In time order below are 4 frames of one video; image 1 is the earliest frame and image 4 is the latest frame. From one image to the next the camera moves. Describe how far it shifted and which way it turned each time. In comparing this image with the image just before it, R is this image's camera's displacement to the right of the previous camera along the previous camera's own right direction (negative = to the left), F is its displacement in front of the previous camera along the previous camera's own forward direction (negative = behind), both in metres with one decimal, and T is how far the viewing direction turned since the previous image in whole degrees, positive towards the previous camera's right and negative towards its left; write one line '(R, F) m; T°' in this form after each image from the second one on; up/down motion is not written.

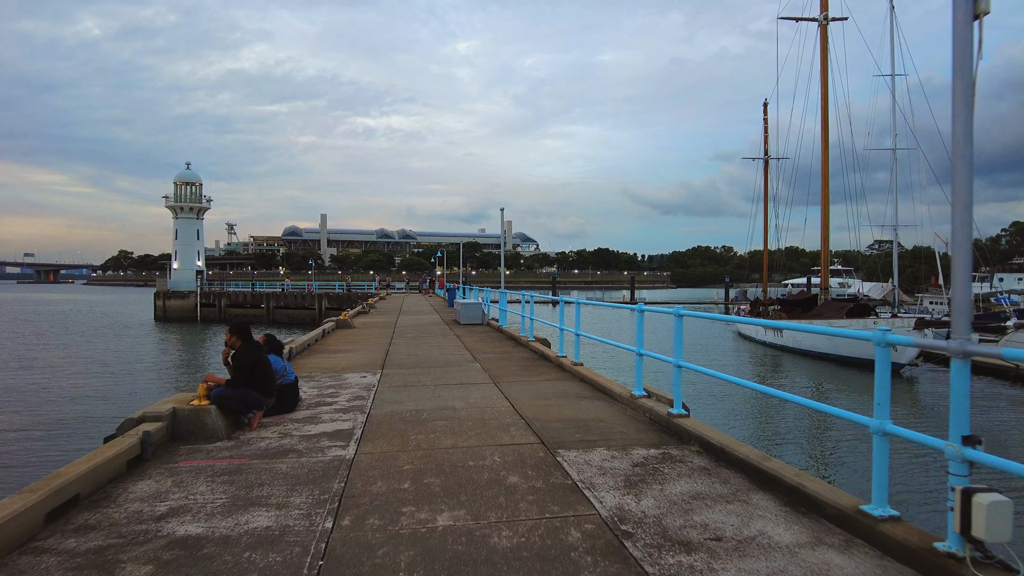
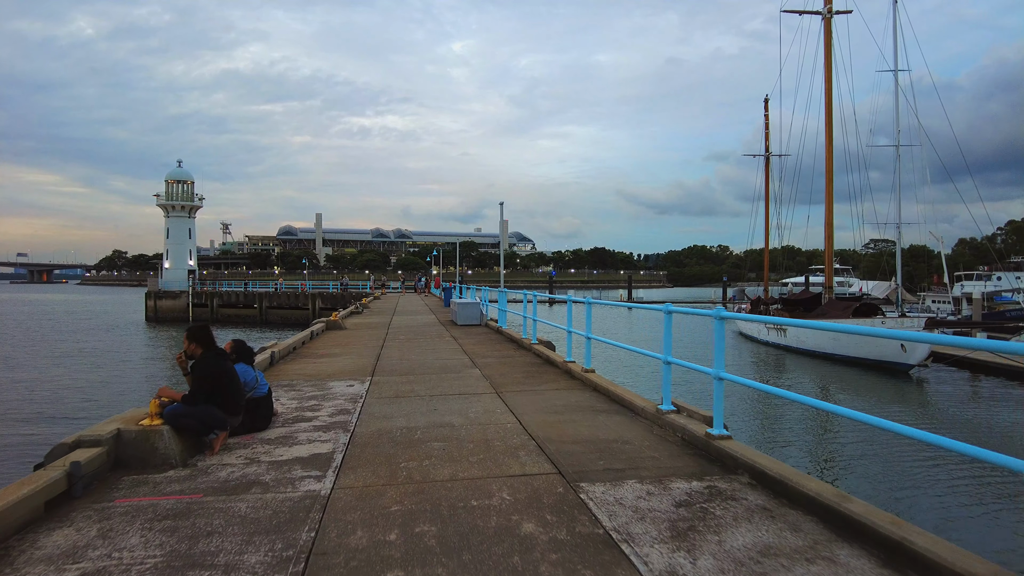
(-0.1, +0.9) m; 0°
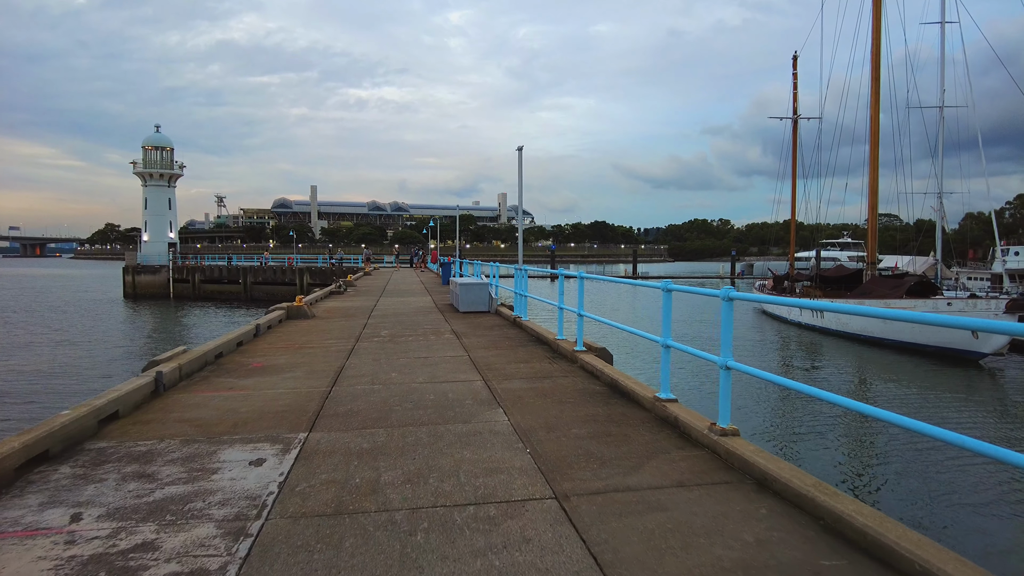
(-0.4, +4.0) m; 0°
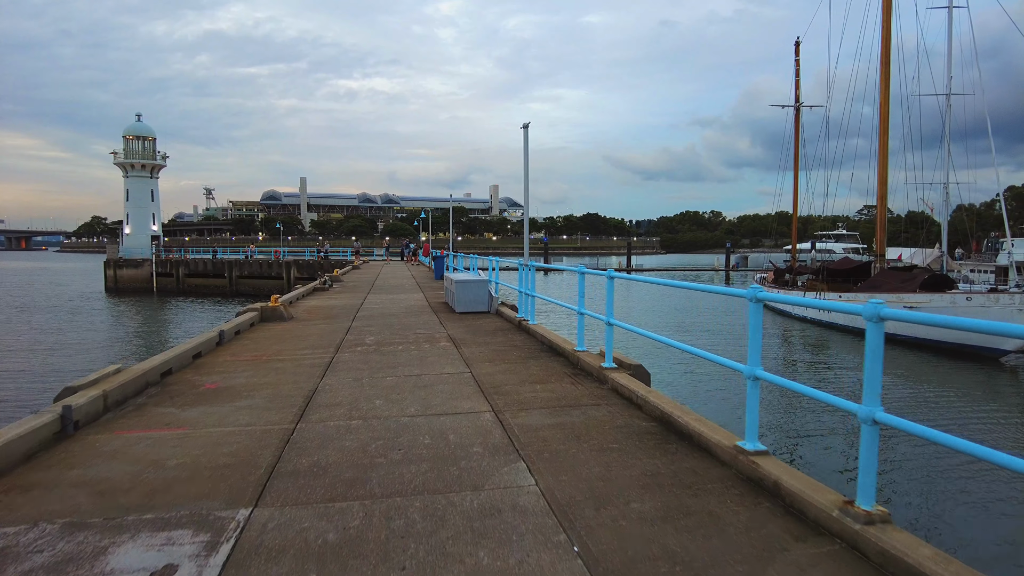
(-0.2, +1.4) m; +1°
